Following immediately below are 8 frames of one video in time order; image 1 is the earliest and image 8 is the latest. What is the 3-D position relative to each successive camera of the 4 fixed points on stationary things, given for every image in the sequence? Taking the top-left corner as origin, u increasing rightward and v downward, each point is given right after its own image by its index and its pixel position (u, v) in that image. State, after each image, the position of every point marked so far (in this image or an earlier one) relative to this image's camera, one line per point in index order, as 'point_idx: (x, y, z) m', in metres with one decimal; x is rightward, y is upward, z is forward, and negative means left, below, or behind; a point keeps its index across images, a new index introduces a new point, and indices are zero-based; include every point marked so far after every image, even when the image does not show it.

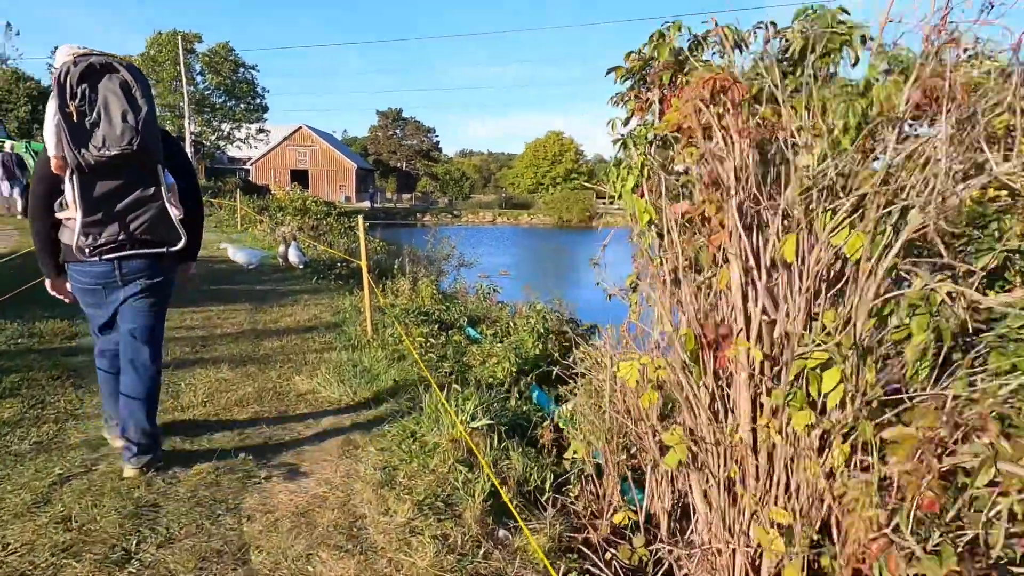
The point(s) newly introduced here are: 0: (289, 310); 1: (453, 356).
0: (-2.7, -0.3, +8.2) m
1: (-0.6, -0.7, +6.6) m
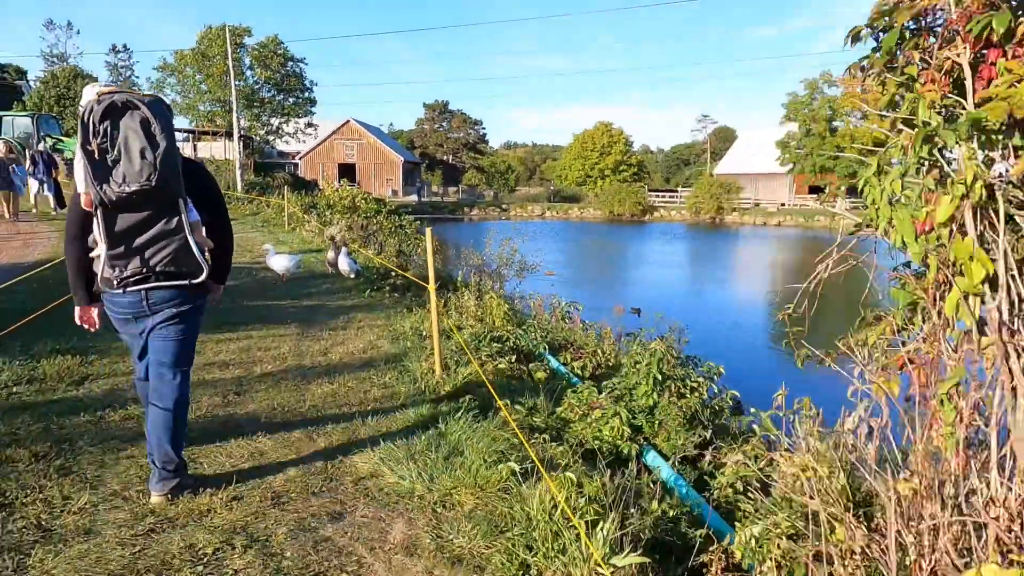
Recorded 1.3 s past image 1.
0: (-1.8, -0.5, +7.0) m
1: (+0.3, -0.9, +5.3) m
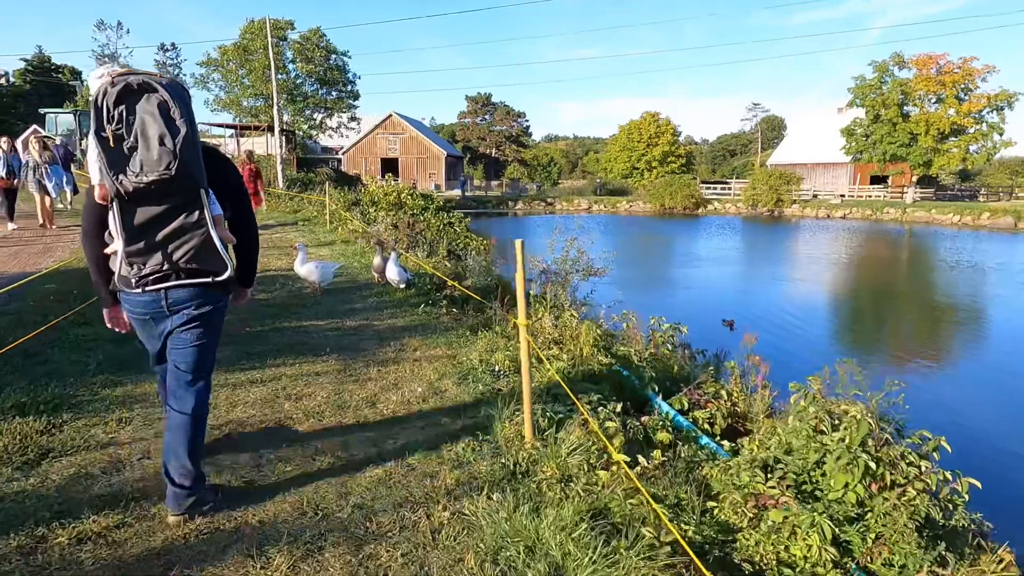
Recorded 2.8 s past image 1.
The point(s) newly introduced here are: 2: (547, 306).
0: (-1.0, -0.7, +5.5) m
1: (+1.0, -1.1, +3.6) m
2: (+0.4, -0.2, +7.9) m
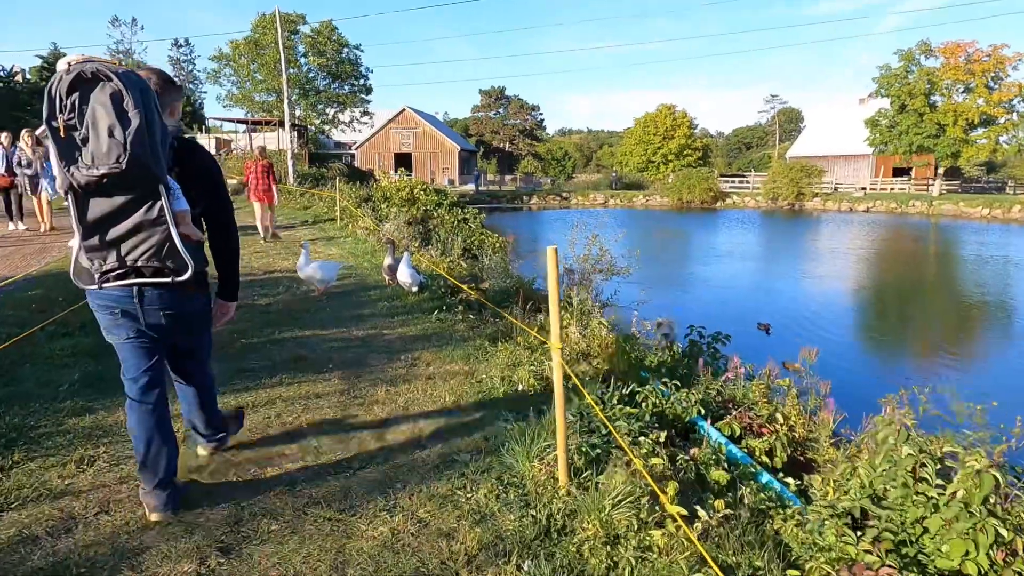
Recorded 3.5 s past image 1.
0: (-0.8, -0.8, +4.8) m
1: (+1.1, -1.2, +3.0) m
2: (+0.7, -0.3, +7.3) m
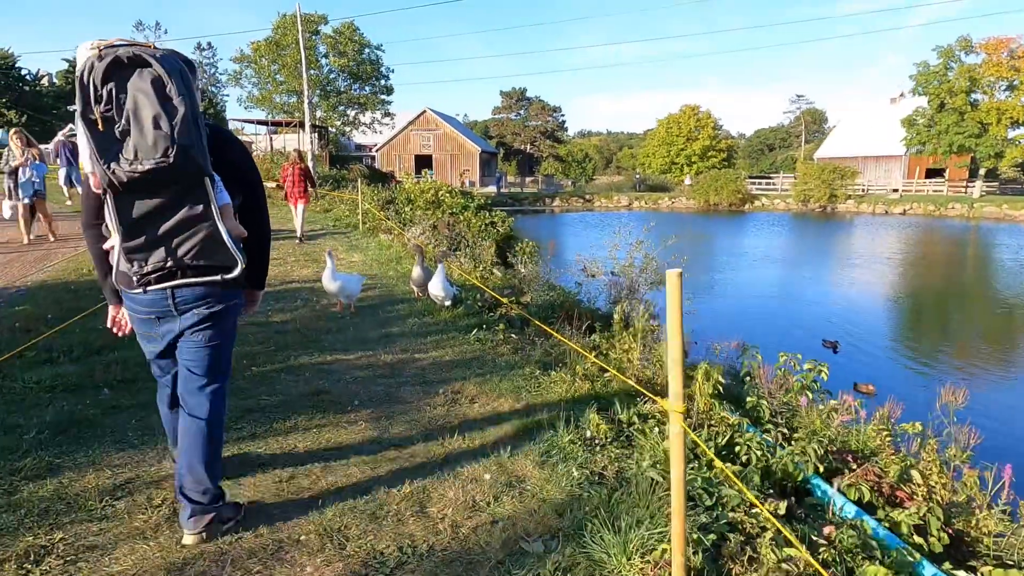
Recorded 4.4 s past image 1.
0: (-0.4, -0.9, +3.9) m
1: (+1.5, -1.4, +2.0) m
2: (+1.1, -0.4, +6.3) m
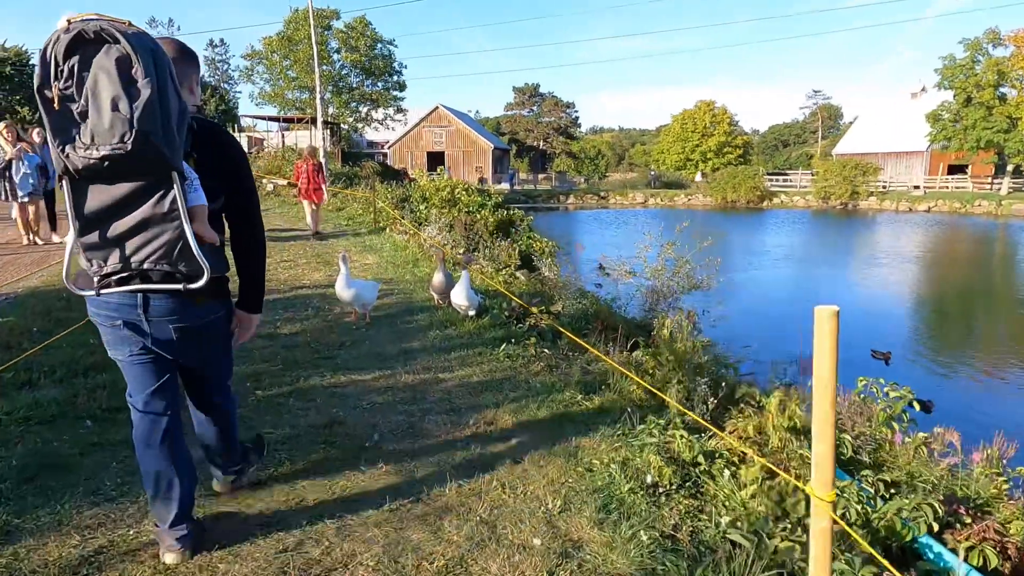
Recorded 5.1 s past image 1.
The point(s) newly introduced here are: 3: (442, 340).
0: (-0.1, -1.0, +3.3) m
1: (+1.7, -1.5, +1.3) m
2: (+1.4, -0.5, +5.7) m
3: (-0.6, -0.5, +6.0) m
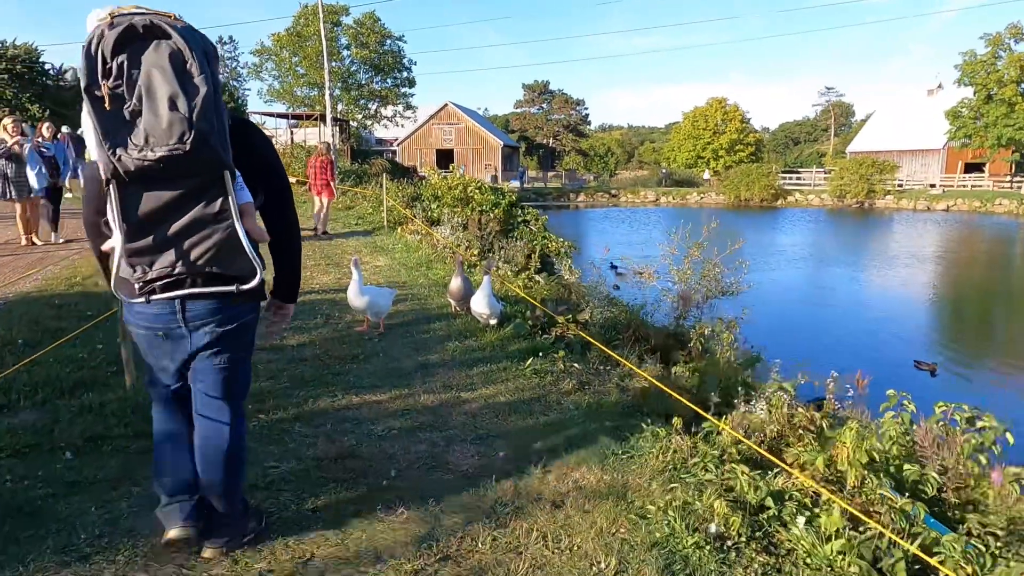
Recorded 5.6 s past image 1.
0: (0.0, -1.1, +2.8) m
1: (+1.8, -1.6, +0.8) m
2: (+1.6, -0.6, +5.1) m
3: (-0.4, -0.5, +5.5) m
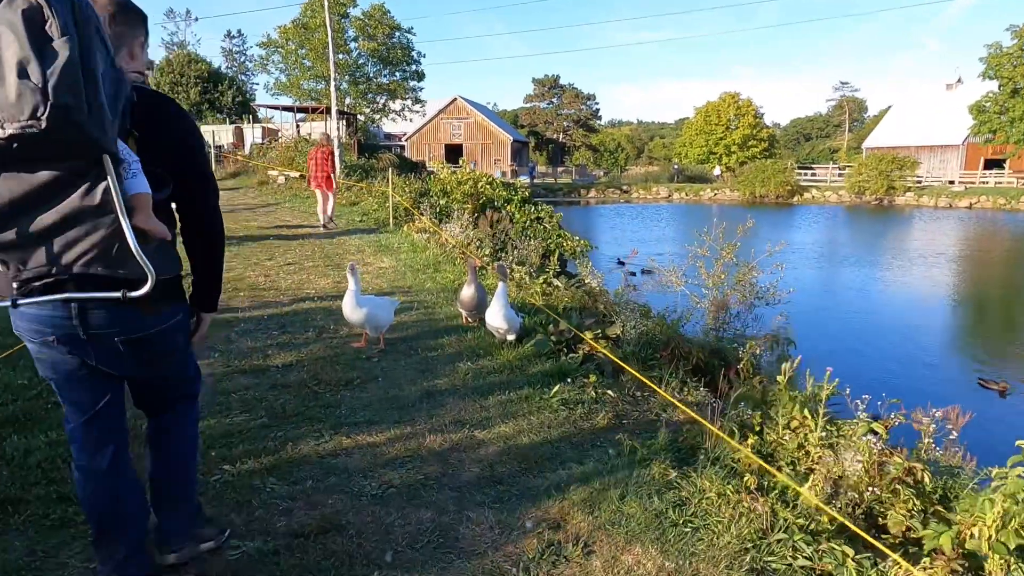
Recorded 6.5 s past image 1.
0: (+0.2, -1.2, +2.0) m
1: (+1.9, -1.7, 0.0) m
2: (+1.8, -0.7, +4.3) m
3: (-0.3, -0.6, +4.7) m
